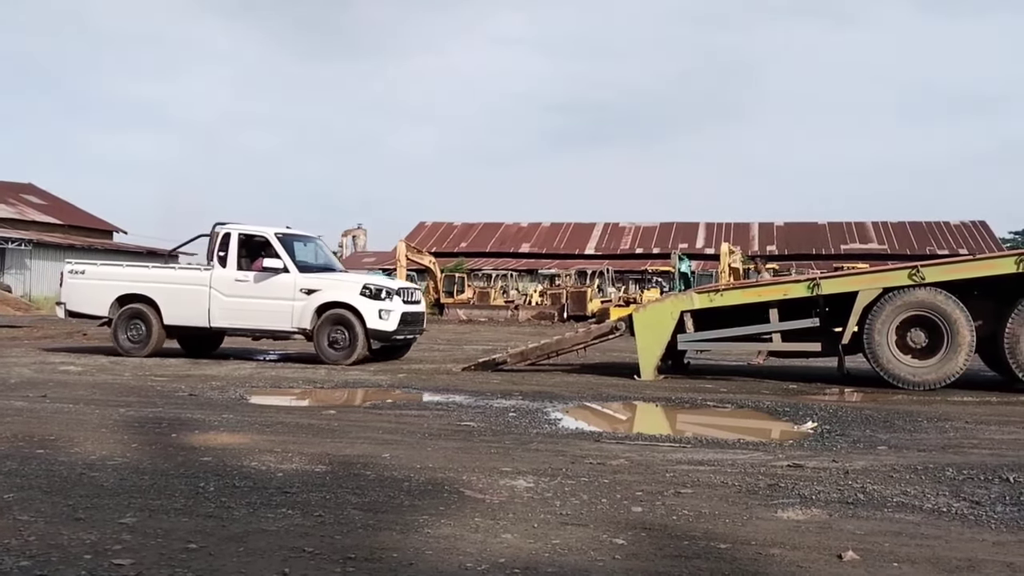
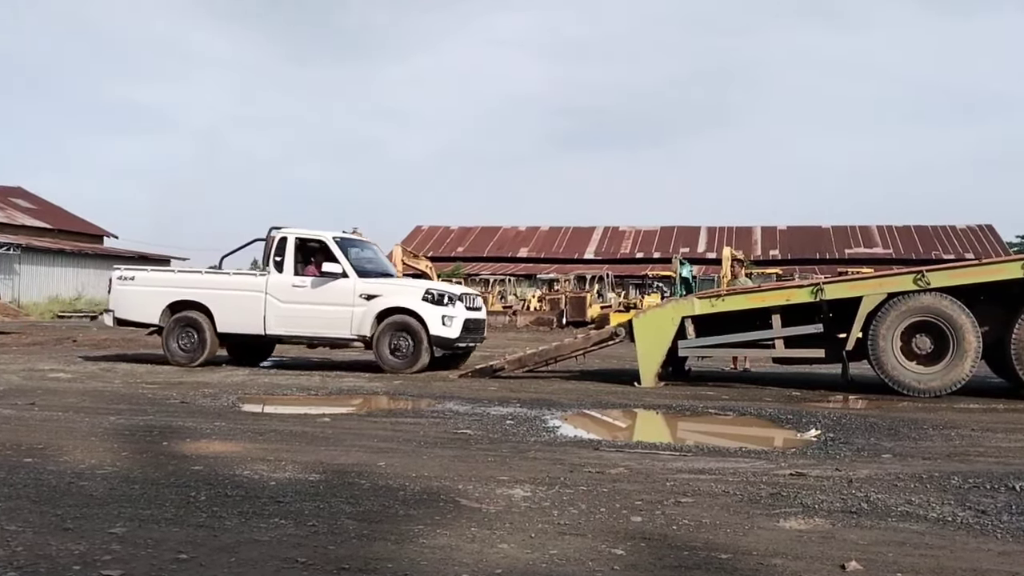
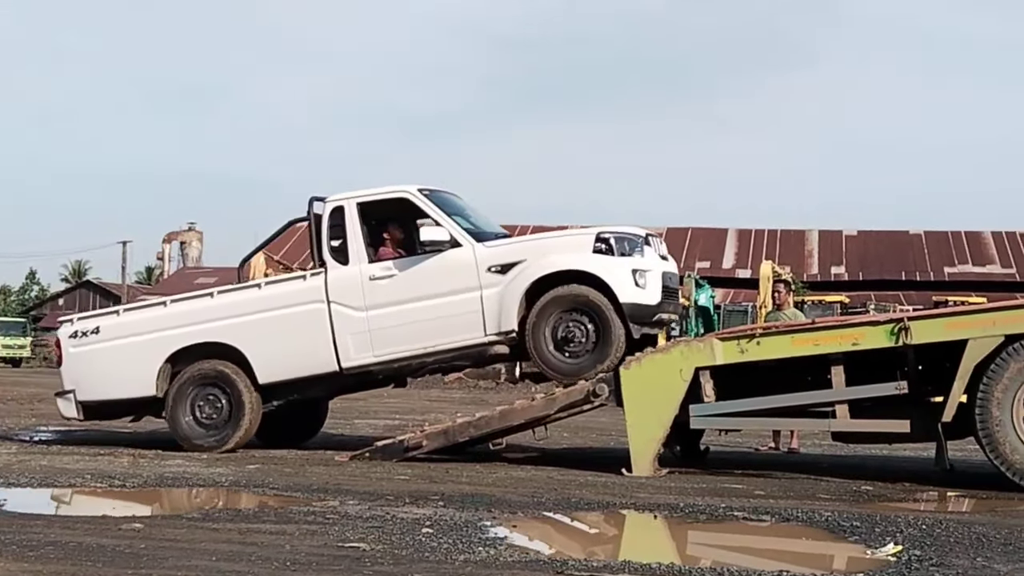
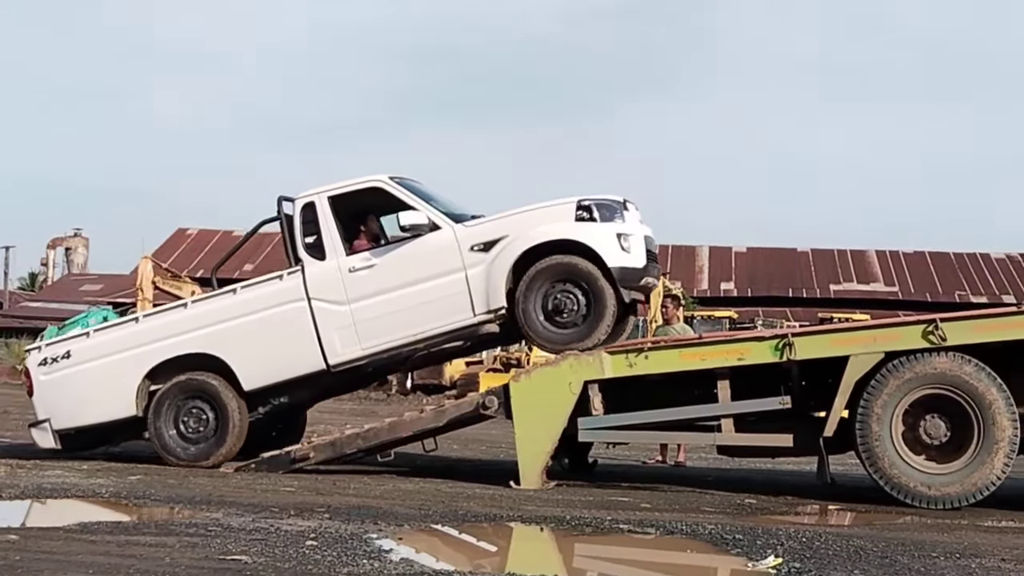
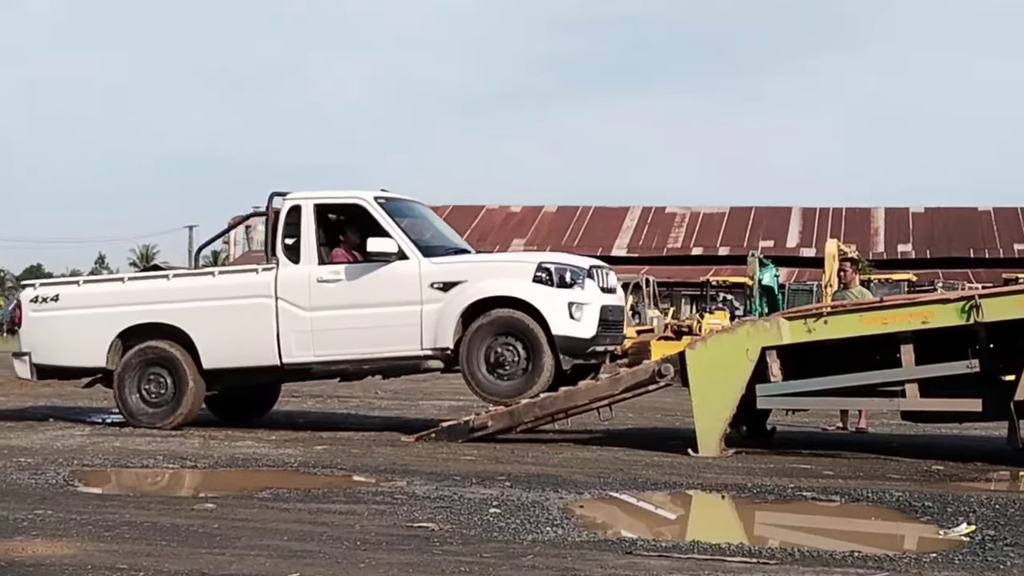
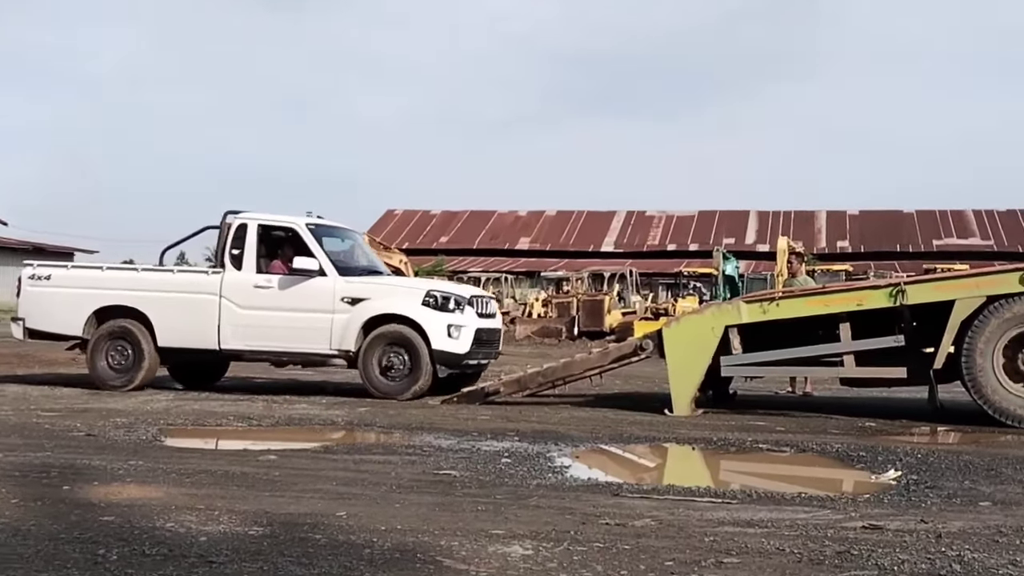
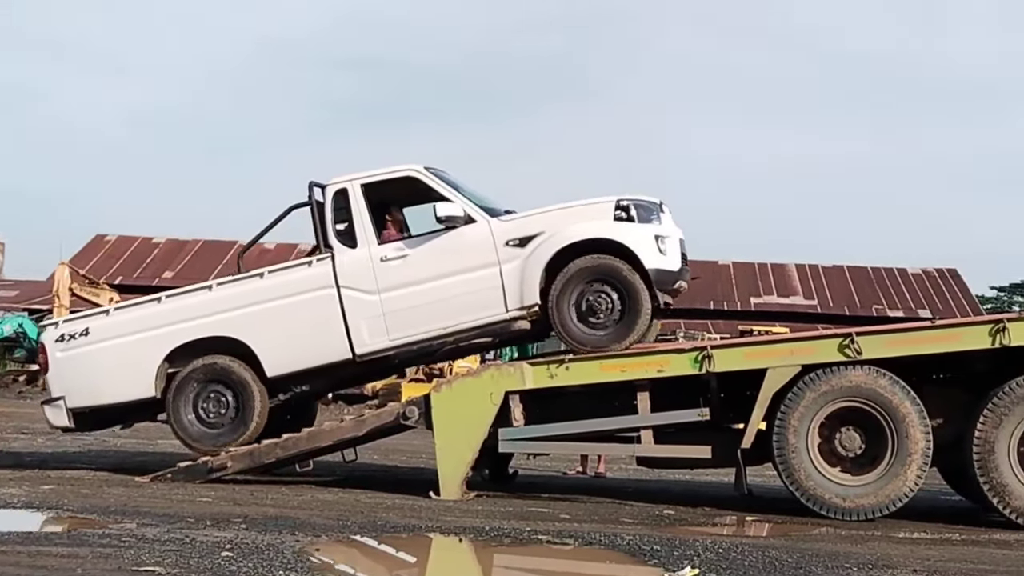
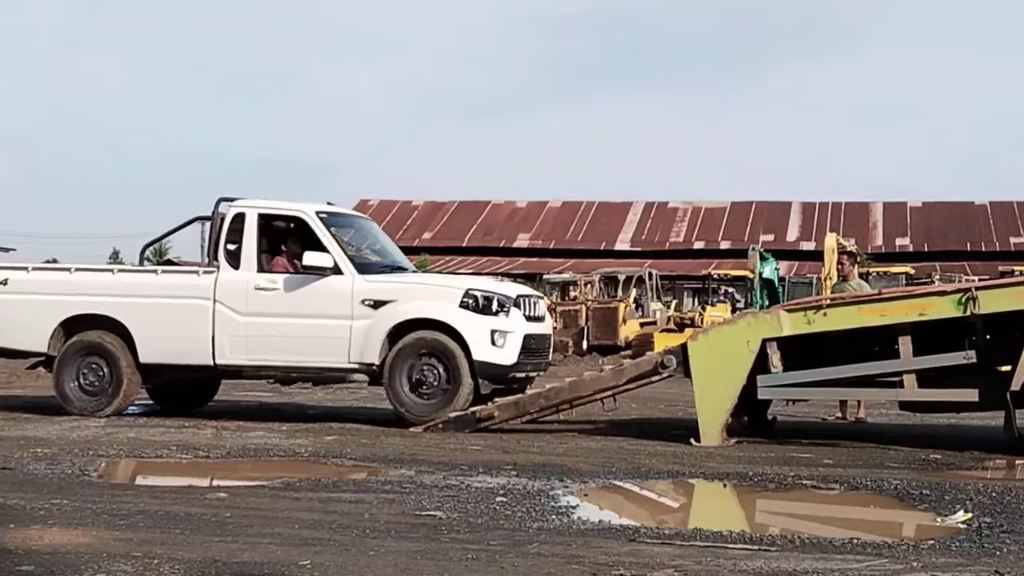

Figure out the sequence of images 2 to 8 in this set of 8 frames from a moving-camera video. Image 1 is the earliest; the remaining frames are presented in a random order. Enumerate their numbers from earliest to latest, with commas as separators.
2, 6, 8, 5, 3, 4, 7
